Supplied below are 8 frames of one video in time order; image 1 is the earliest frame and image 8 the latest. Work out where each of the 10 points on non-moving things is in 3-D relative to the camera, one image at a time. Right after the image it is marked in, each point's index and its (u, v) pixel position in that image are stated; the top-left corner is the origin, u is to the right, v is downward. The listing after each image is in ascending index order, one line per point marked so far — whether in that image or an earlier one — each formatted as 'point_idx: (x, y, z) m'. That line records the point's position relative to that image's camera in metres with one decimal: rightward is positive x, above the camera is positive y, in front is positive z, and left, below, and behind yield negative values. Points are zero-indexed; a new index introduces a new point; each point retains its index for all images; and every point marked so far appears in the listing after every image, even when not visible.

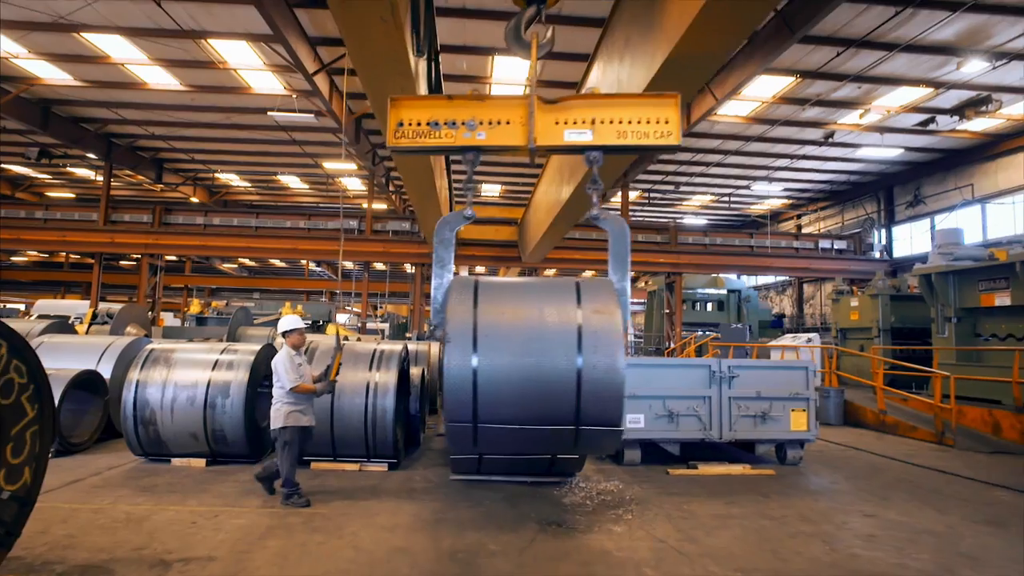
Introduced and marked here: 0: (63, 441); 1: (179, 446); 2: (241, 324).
0: (-4.7, -1.6, +6.0) m
1: (-3.3, -1.5, +5.6) m
2: (-6.1, -0.8, +12.9) m
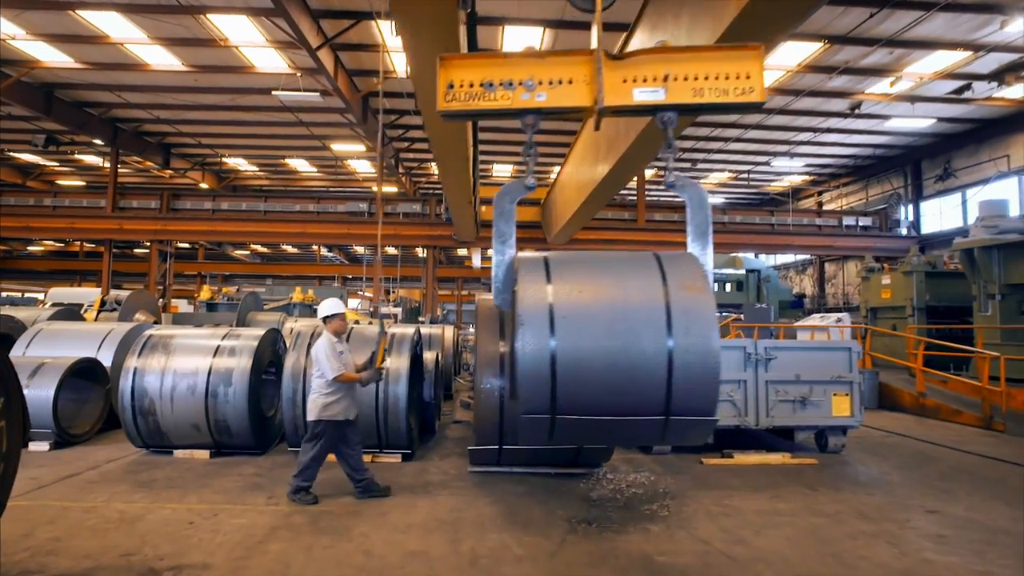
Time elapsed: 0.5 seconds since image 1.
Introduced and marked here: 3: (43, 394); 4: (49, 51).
0: (-4.5, -1.4, +5.7) m
1: (-3.1, -1.4, +5.3) m
2: (-5.7, -0.5, +12.6) m
3: (-4.6, -1.0, +5.6) m
4: (-9.4, +4.8, +11.7) m
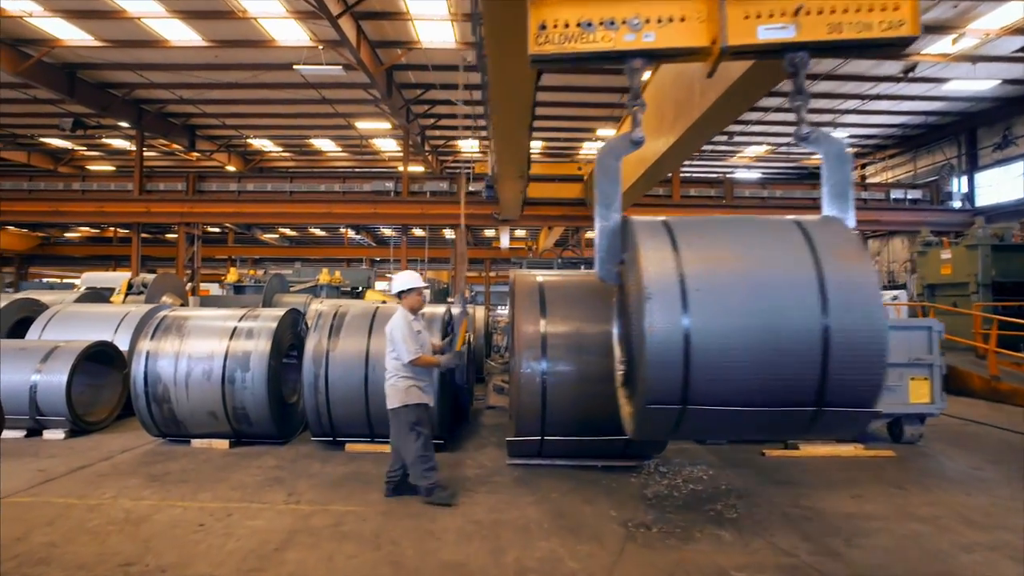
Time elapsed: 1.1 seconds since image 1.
0: (-4.1, -1.2, +5.4) m
1: (-2.7, -1.2, +4.9) m
2: (-5.1, -0.1, +12.3) m
3: (-4.2, -0.9, +5.3) m
4: (-8.8, +5.1, +11.4) m
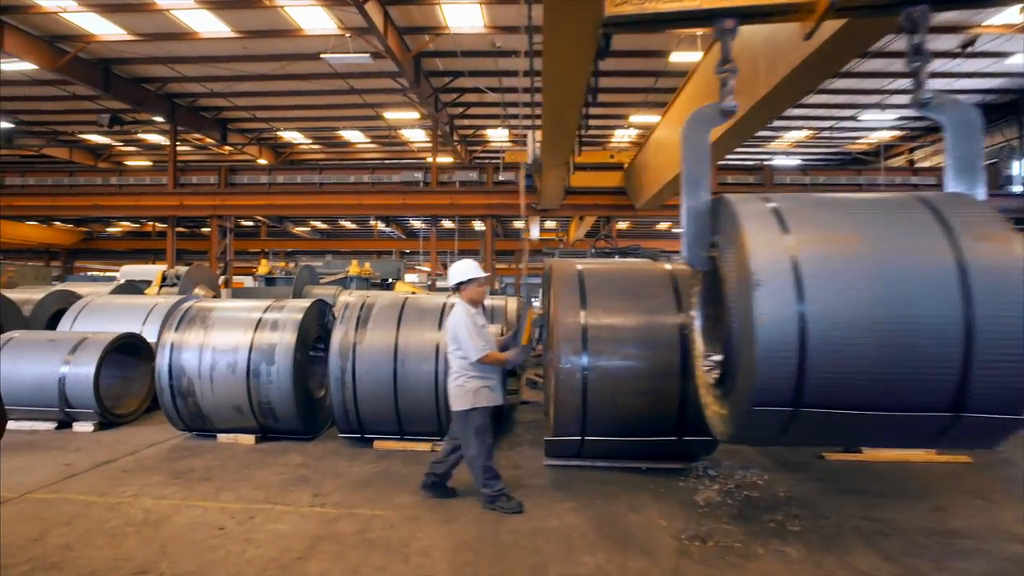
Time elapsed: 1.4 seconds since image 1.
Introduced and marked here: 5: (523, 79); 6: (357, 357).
0: (-3.8, -1.2, +5.3) m
1: (-2.4, -1.1, +4.8) m
2: (-4.4, +0.1, +12.3) m
3: (-3.9, -0.8, +5.2) m
4: (-8.2, +5.3, +11.5) m
5: (+0.3, +4.8, +13.4) m
6: (-1.2, -0.5, +4.6) m
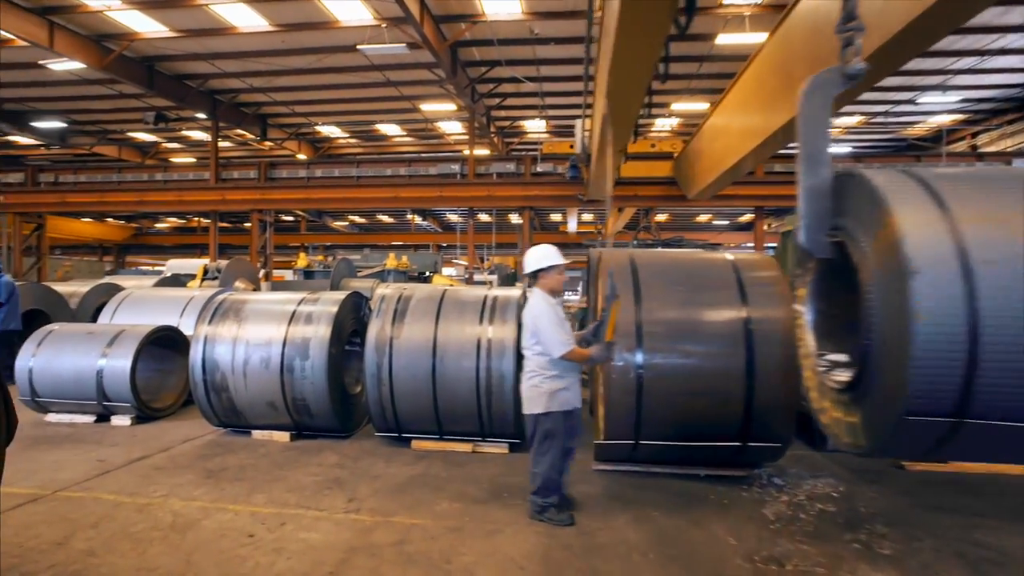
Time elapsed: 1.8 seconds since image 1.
0: (-3.4, -1.1, +5.2) m
1: (-2.0, -1.0, +4.6) m
2: (-3.6, +0.2, +12.2) m
3: (-3.5, -0.7, +5.1) m
4: (-7.4, +5.4, +11.6) m
5: (+1.1, +5.0, +13.0) m
6: (-0.9, -0.5, +4.3) m
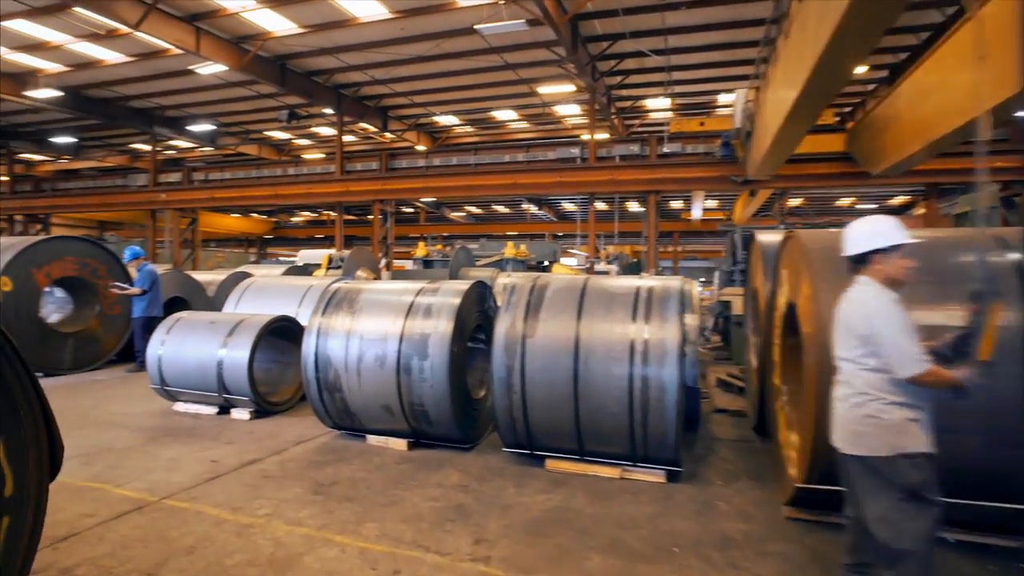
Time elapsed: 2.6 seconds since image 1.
0: (-2.2, -1.0, +4.9) m
1: (-1.0, -0.9, +4.1) m
2: (-1.0, +0.5, +11.8) m
3: (-2.3, -0.6, +4.9) m
4: (-4.9, +5.6, +11.9) m
5: (+3.8, +5.2, +11.7) m
6: (+0.1, -0.4, +3.6) m
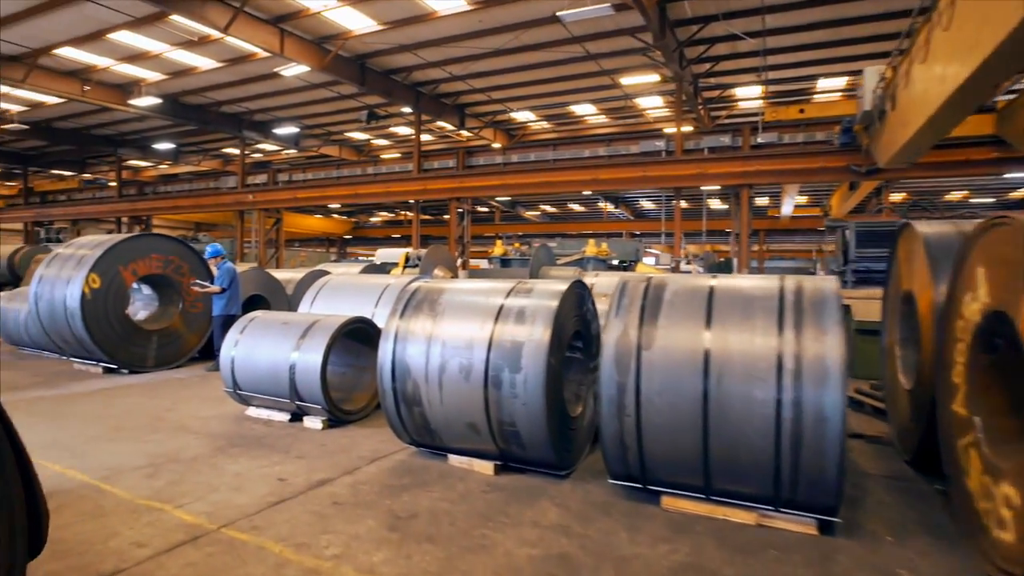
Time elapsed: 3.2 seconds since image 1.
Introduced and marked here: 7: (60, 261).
0: (-1.4, -1.0, +4.5) m
1: (-0.4, -0.9, +3.6) m
2: (+0.6, +0.5, +11.2) m
3: (-1.6, -0.6, +4.5) m
4: (-3.2, +5.7, +11.8) m
5: (+5.4, +5.1, +10.5) m
6: (+0.7, -0.4, +2.9) m
7: (-5.3, +0.3, +6.7) m
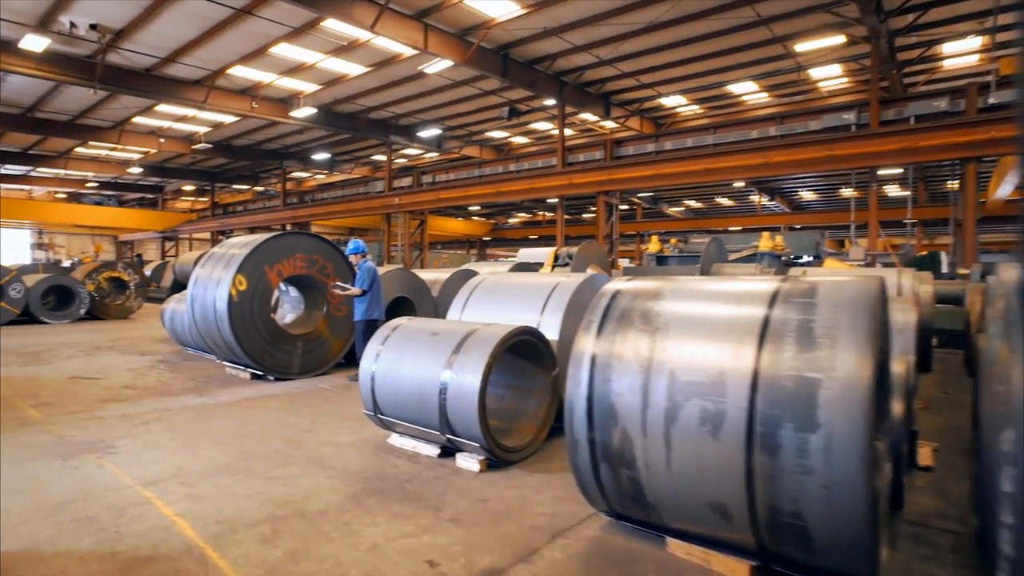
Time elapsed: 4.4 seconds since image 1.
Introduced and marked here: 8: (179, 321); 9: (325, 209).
0: (-0.1, -1.0, +3.5) m
1: (+0.7, -0.9, +2.3) m
2: (+3.4, +0.4, +9.6) m
3: (-0.3, -0.6, +3.5) m
4: (-0.3, +5.6, +11.0) m
5: (+7.8, +5.1, +7.7) m
6: (+1.5, -0.4, +1.4) m
7: (-3.4, +0.3, +6.5) m
8: (-4.5, -0.4, +7.7) m
9: (-6.3, +2.7, +19.2) m
